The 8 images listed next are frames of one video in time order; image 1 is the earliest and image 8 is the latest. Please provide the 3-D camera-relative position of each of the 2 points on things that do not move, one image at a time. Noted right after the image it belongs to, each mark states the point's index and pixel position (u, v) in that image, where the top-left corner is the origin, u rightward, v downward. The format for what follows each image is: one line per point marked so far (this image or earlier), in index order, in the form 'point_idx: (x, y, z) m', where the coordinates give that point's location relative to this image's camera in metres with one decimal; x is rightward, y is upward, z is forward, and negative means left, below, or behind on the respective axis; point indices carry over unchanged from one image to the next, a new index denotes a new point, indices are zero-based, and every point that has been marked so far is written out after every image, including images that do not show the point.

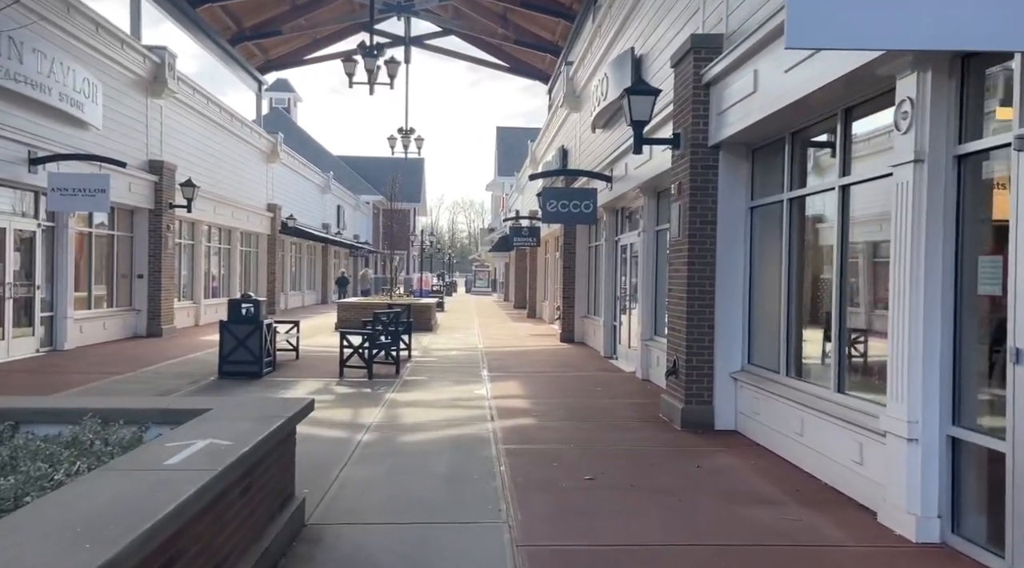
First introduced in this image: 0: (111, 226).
0: (-8.2, +1.2, +16.4) m
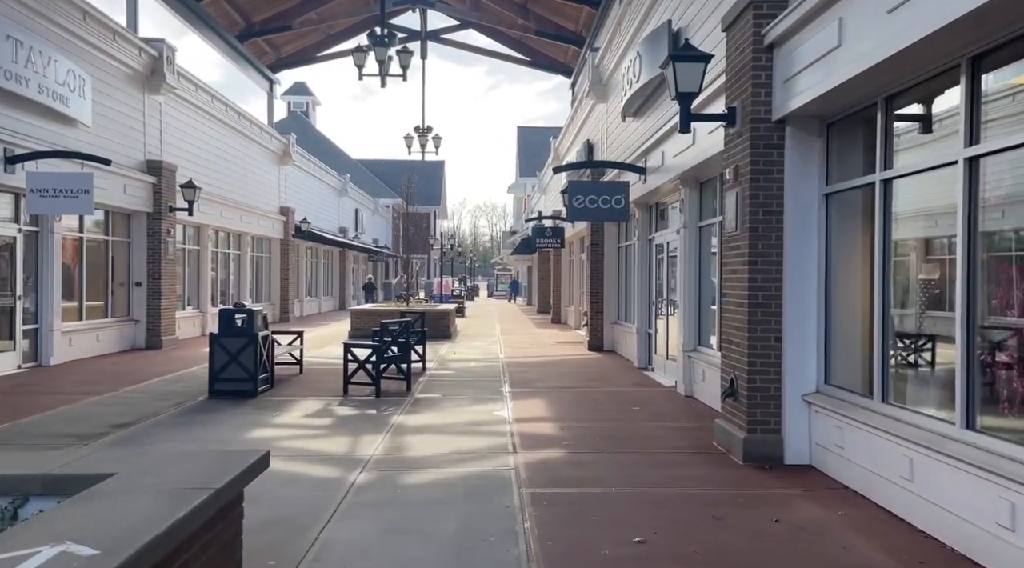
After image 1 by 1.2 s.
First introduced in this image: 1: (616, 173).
0: (-7.8, +1.0, +15.4) m
1: (+1.8, +1.9, +13.5) m
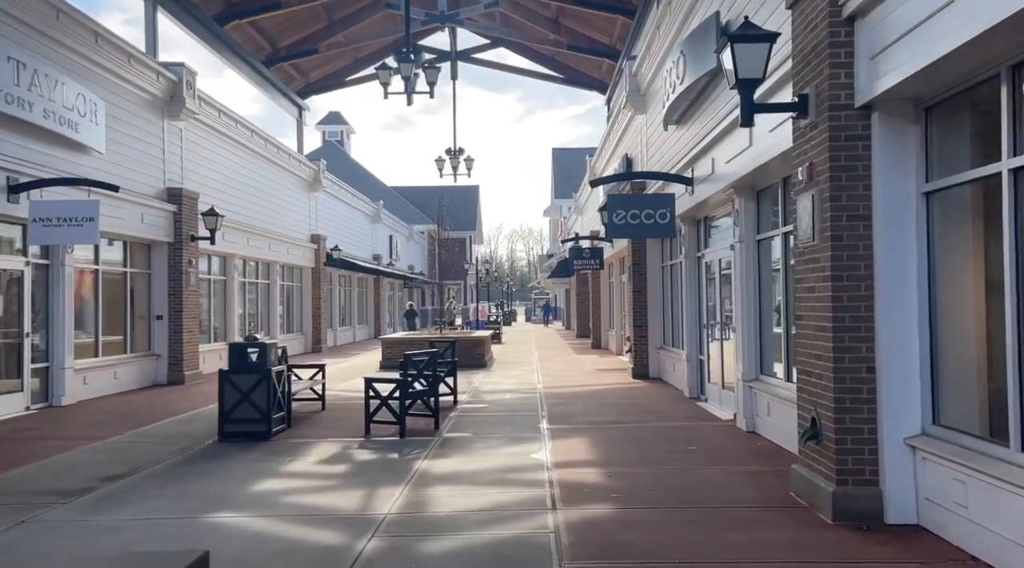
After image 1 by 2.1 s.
0: (-7.2, +0.4, +14.7) m
1: (+2.3, +1.5, +12.5) m
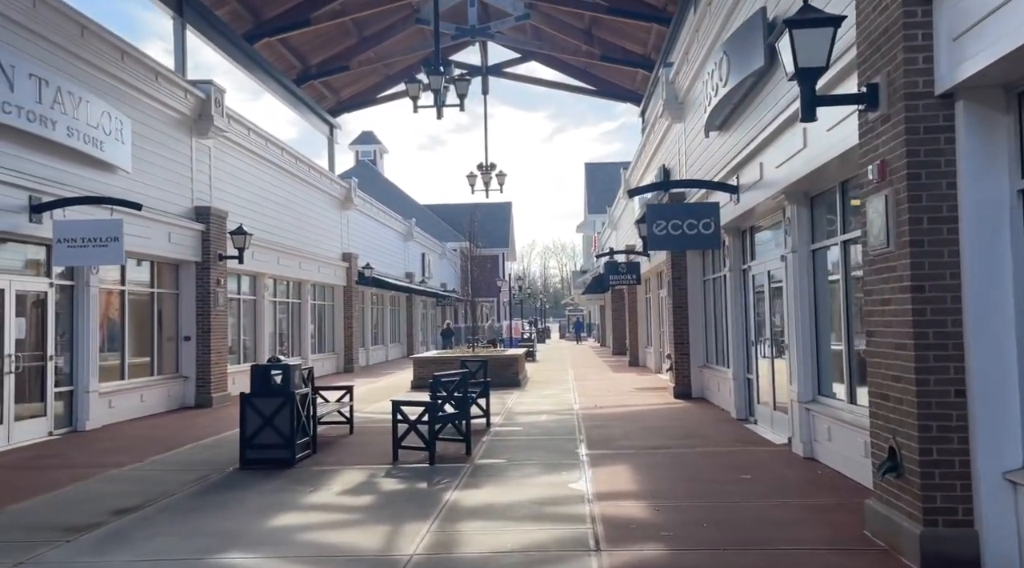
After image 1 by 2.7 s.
0: (-6.5, 0.0, +14.5) m
1: (+2.8, +1.3, +11.8) m
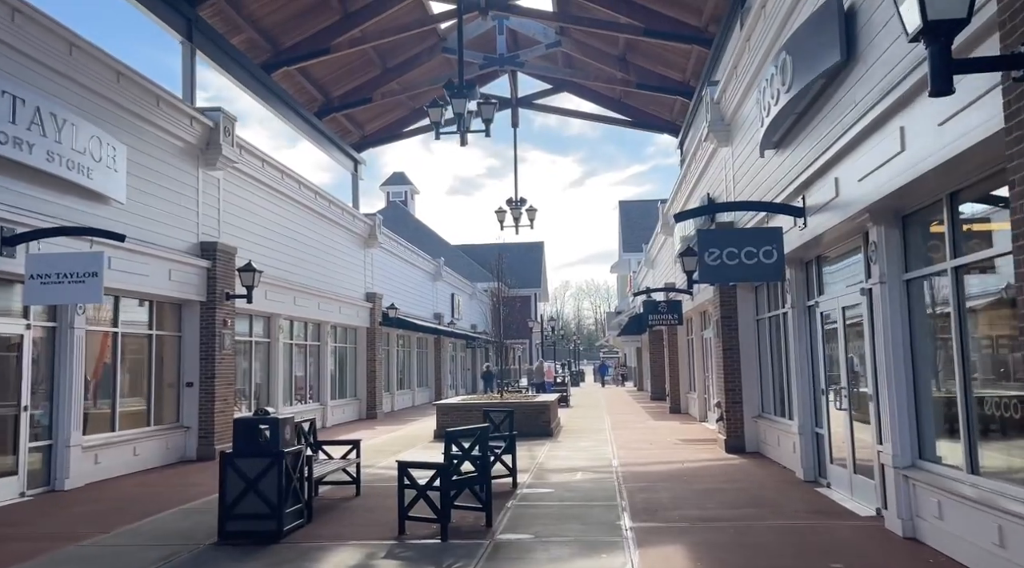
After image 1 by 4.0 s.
0: (-6.0, -0.7, +13.3) m
1: (+3.2, +0.8, +10.4) m
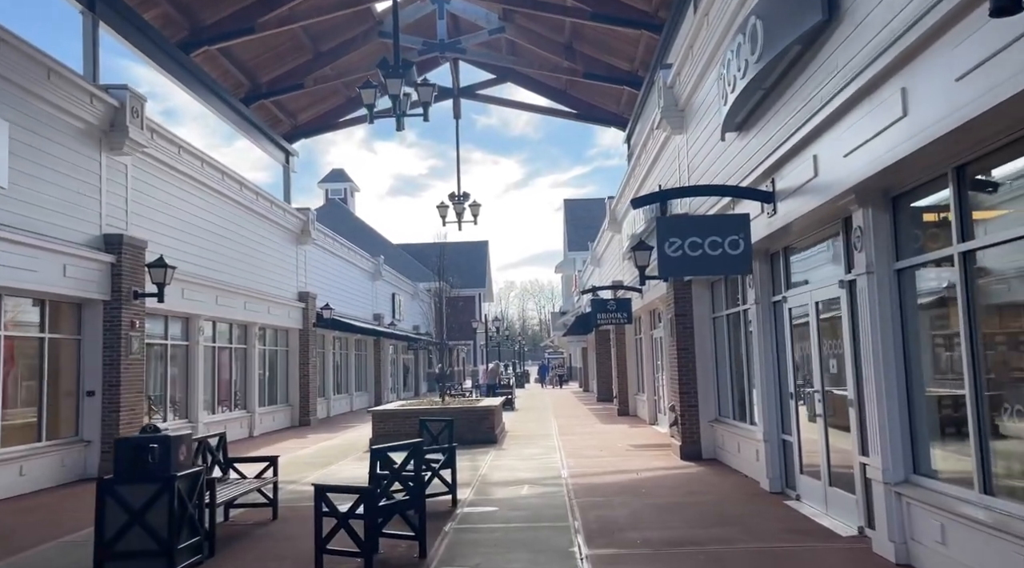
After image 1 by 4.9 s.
0: (-6.9, -0.6, +11.8) m
1: (+2.5, +0.9, +9.5) m
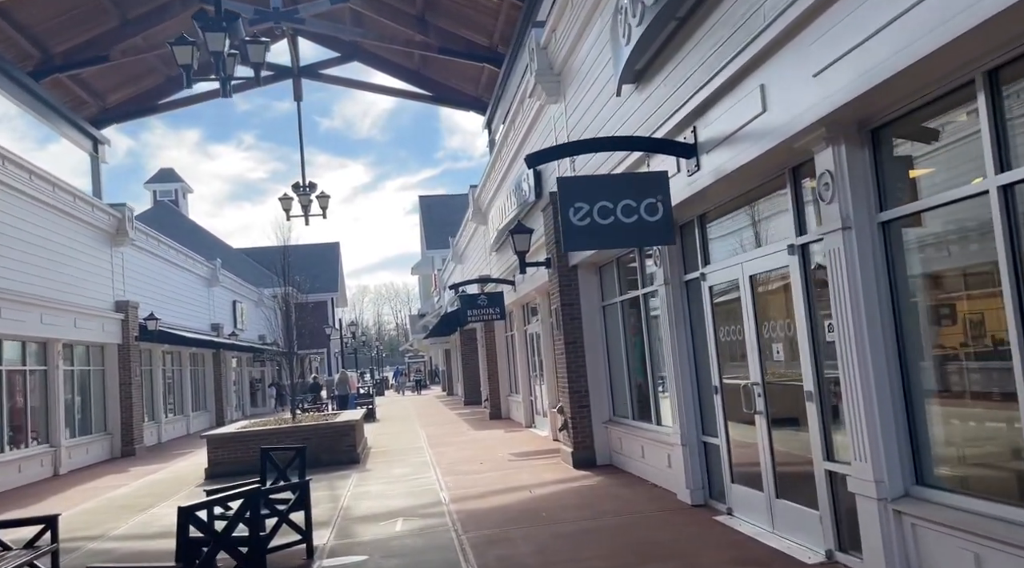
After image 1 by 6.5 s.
0: (-8.5, -0.8, +8.6) m
1: (+1.1, +1.1, +8.0) m
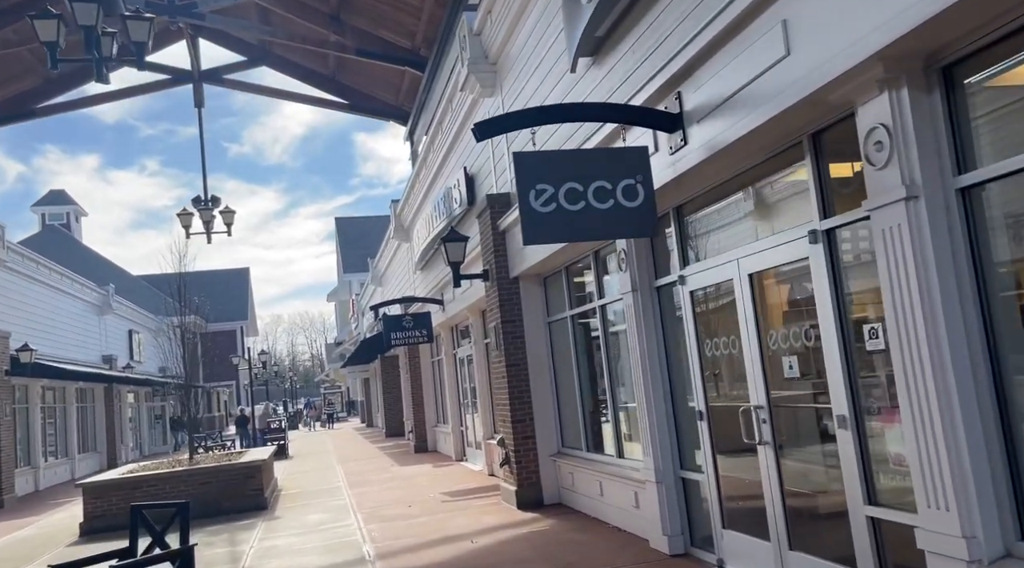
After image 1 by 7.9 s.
0: (-9.0, -0.9, +6.3) m
1: (+0.5, +1.0, +6.7) m
